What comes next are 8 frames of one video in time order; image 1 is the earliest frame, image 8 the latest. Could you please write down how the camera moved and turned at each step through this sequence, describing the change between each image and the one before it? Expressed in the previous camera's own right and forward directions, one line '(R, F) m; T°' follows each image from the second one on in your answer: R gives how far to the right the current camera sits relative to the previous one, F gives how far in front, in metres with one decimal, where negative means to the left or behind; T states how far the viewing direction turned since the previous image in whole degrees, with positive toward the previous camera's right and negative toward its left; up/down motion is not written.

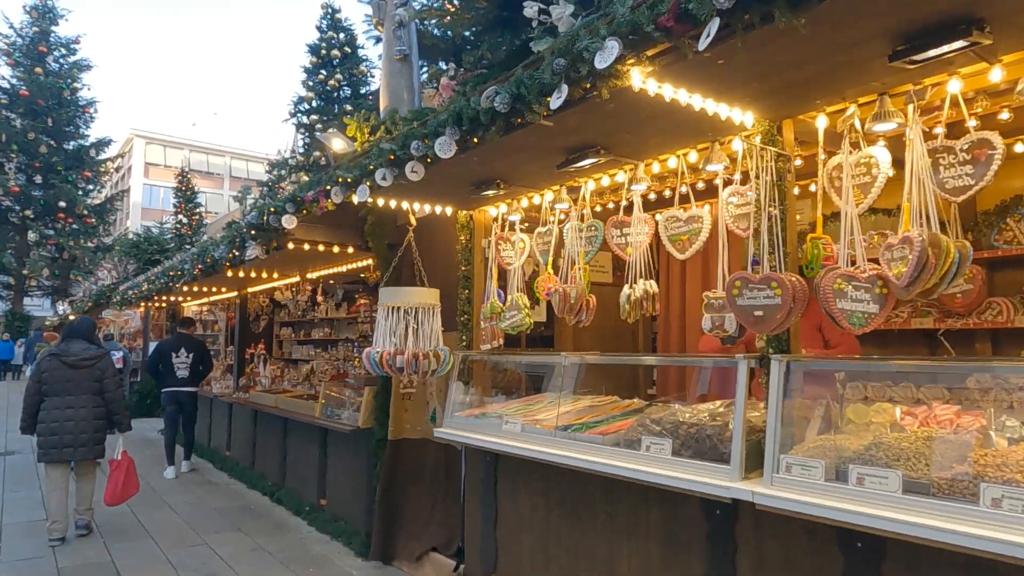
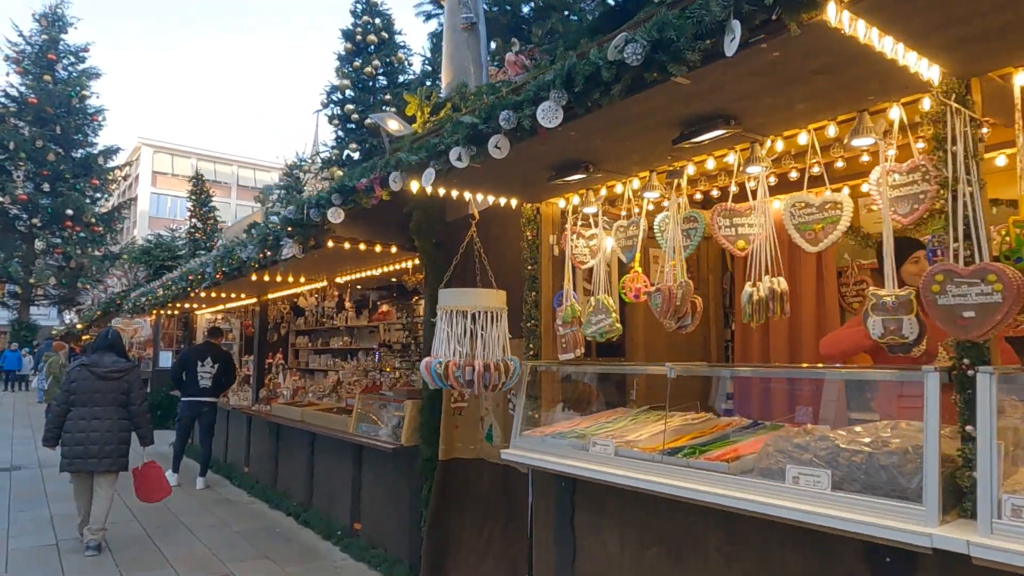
(-0.4, +0.5) m; 0°
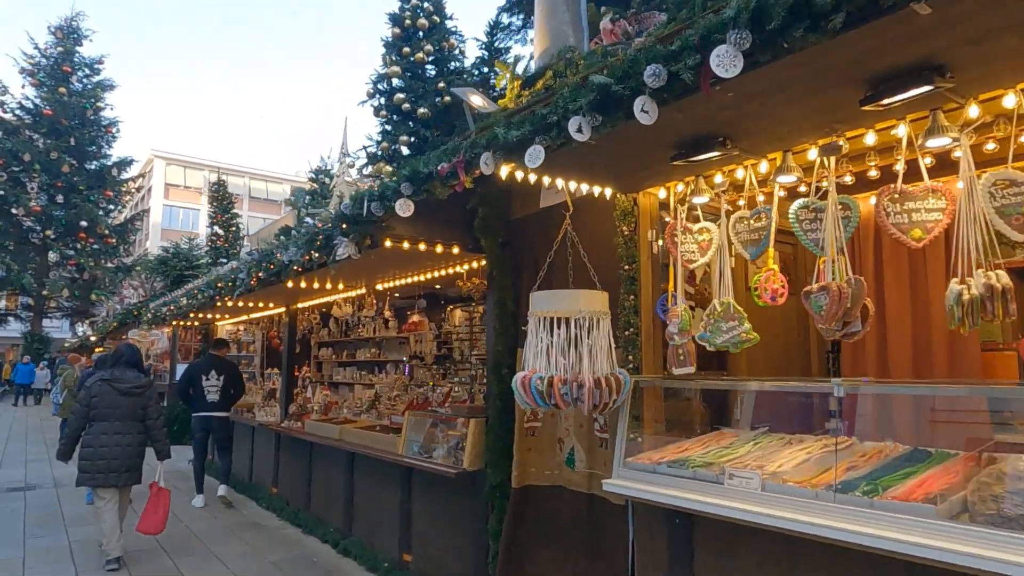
(-0.4, +0.5) m; -1°
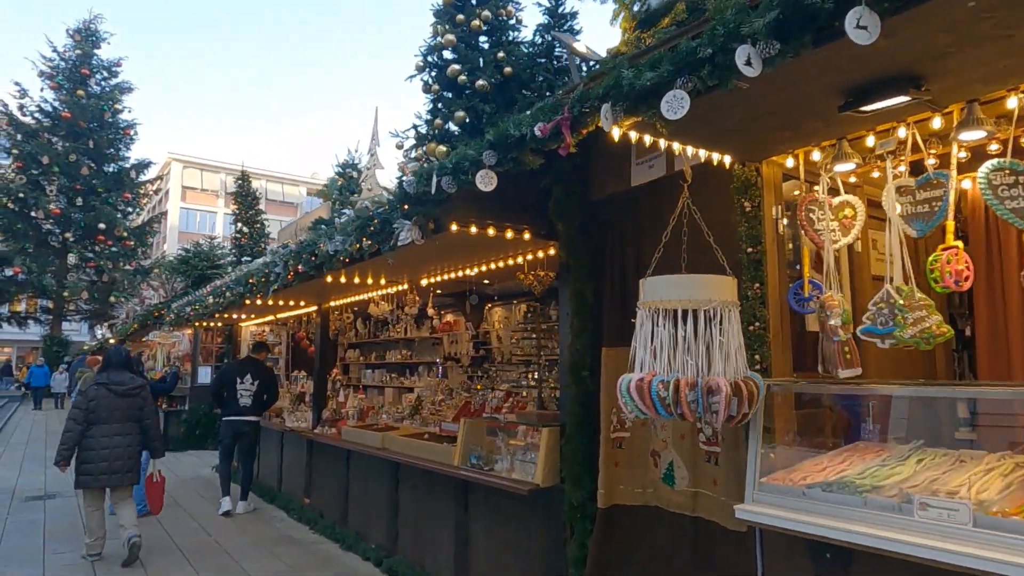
(-0.4, +0.5) m; -1°
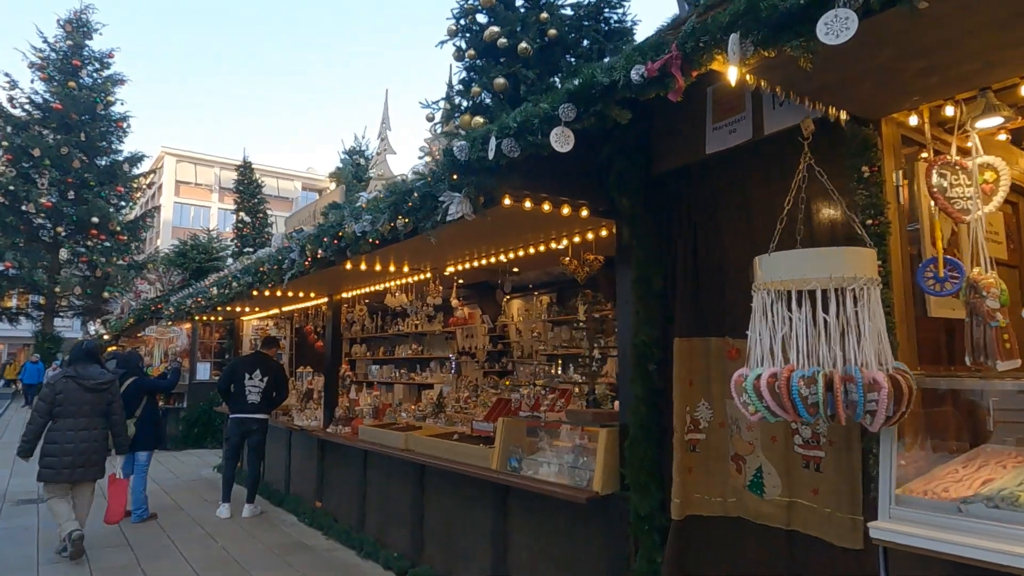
(-0.3, +0.4) m; 0°
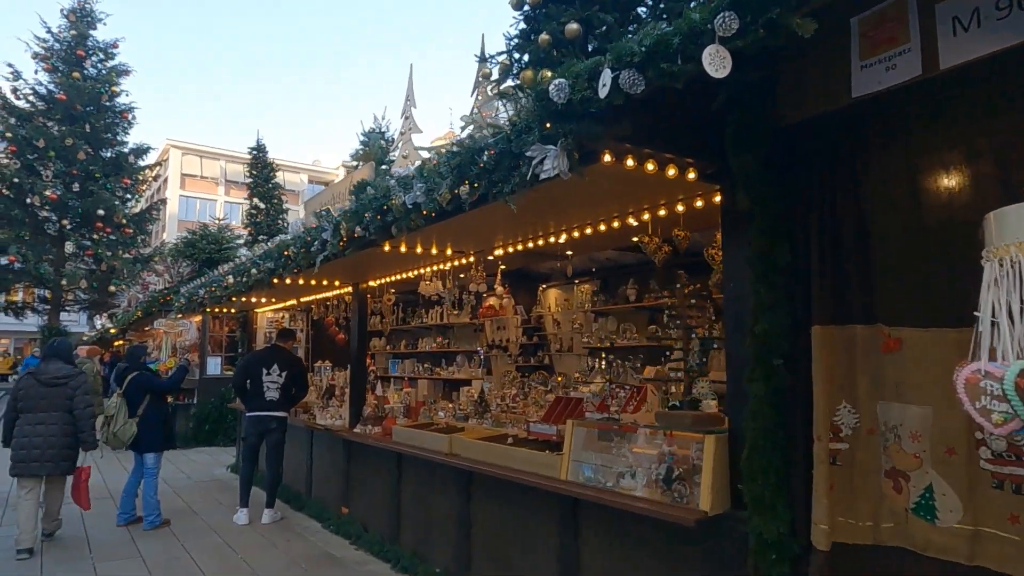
(-0.4, +0.6) m; 0°
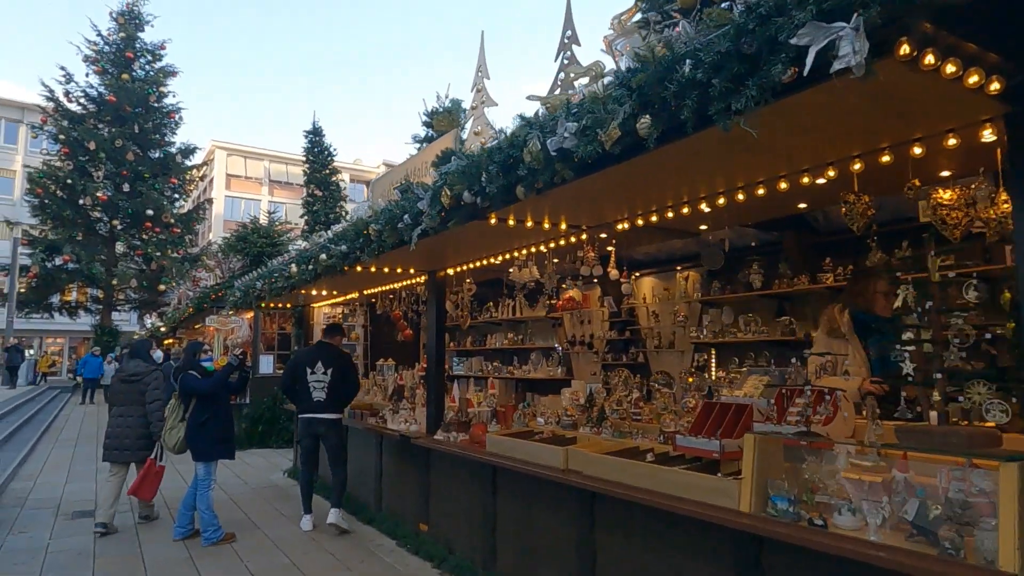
(-0.5, +0.8) m; -3°
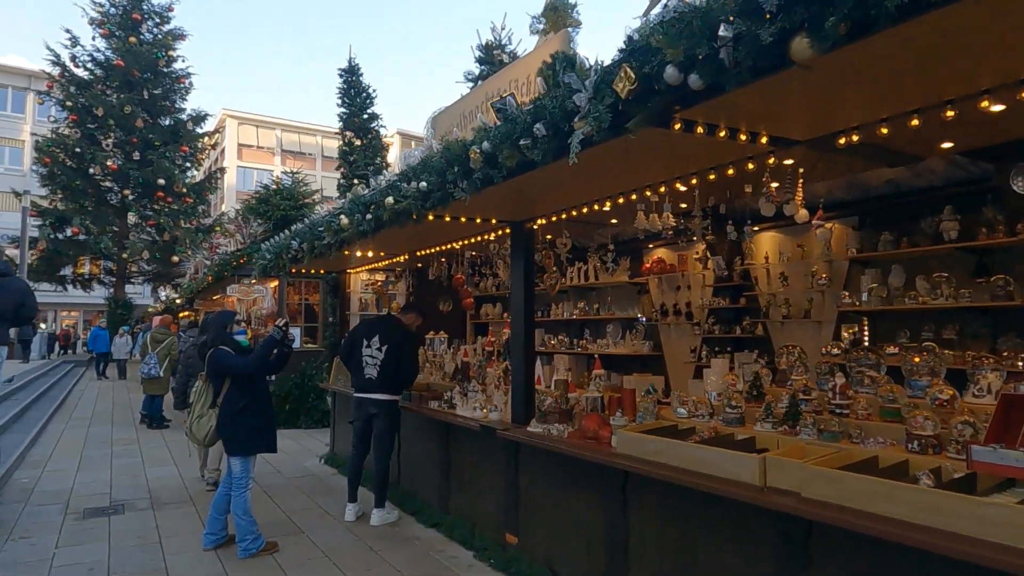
(-0.7, +1.1) m; -1°
